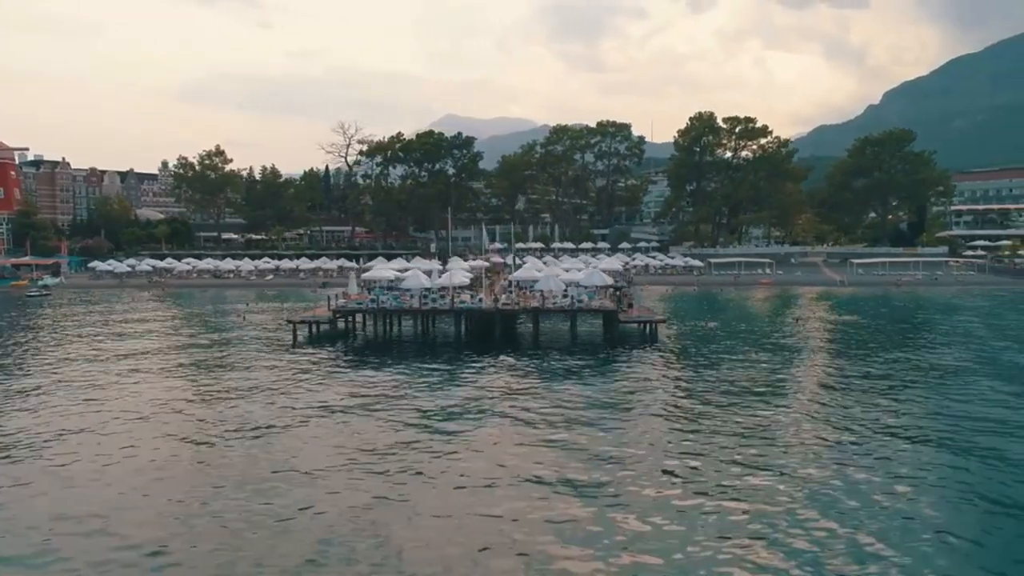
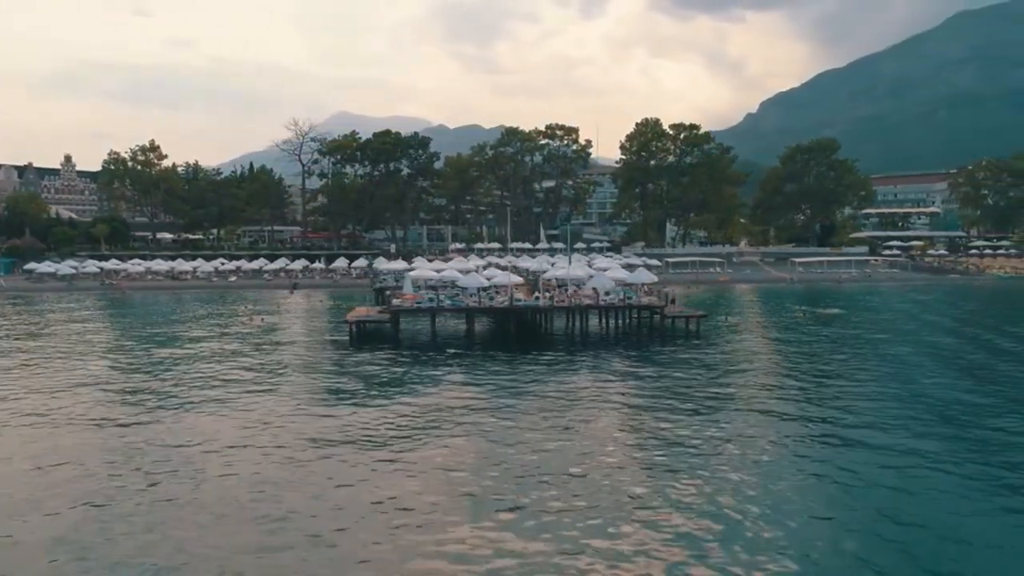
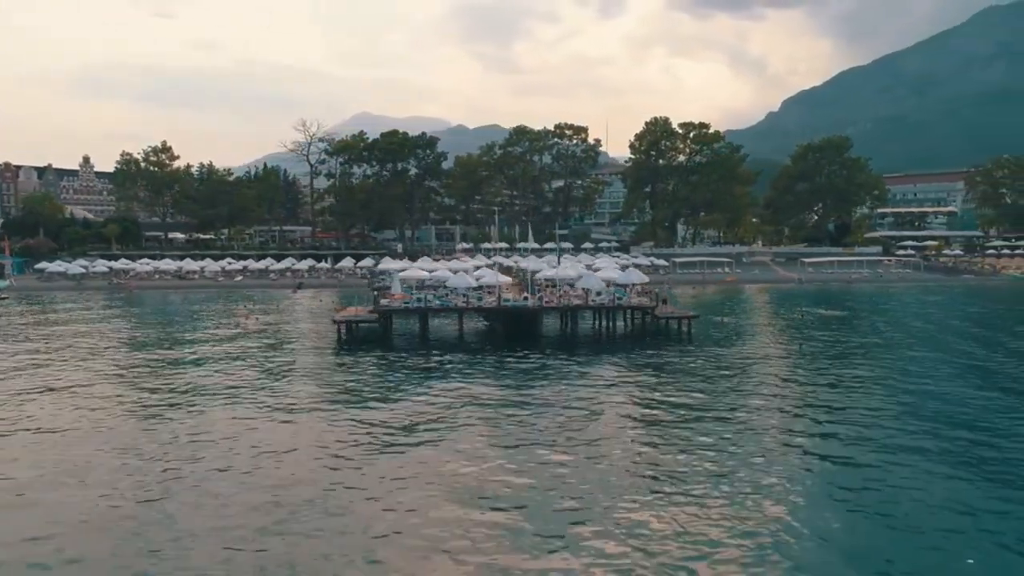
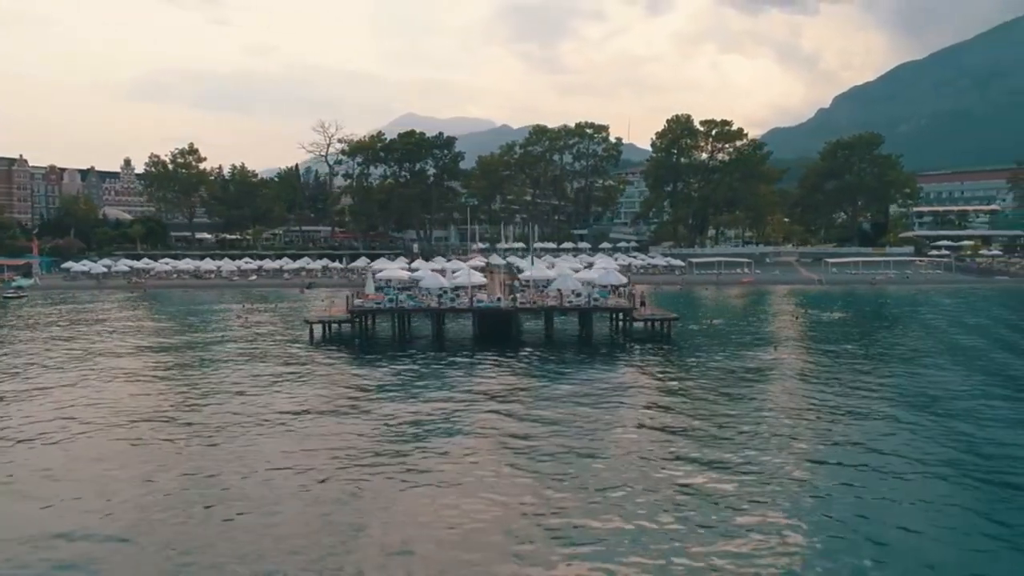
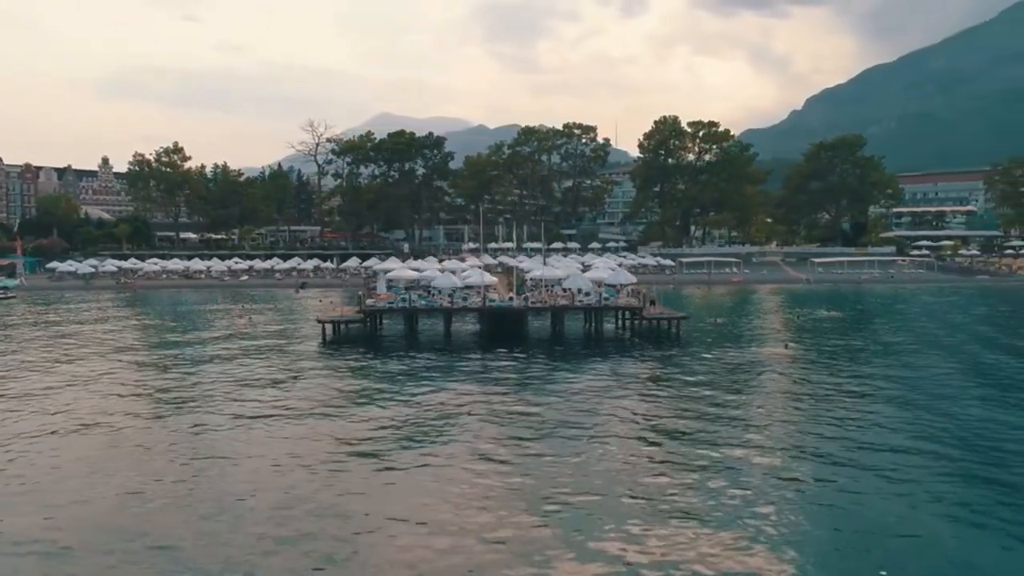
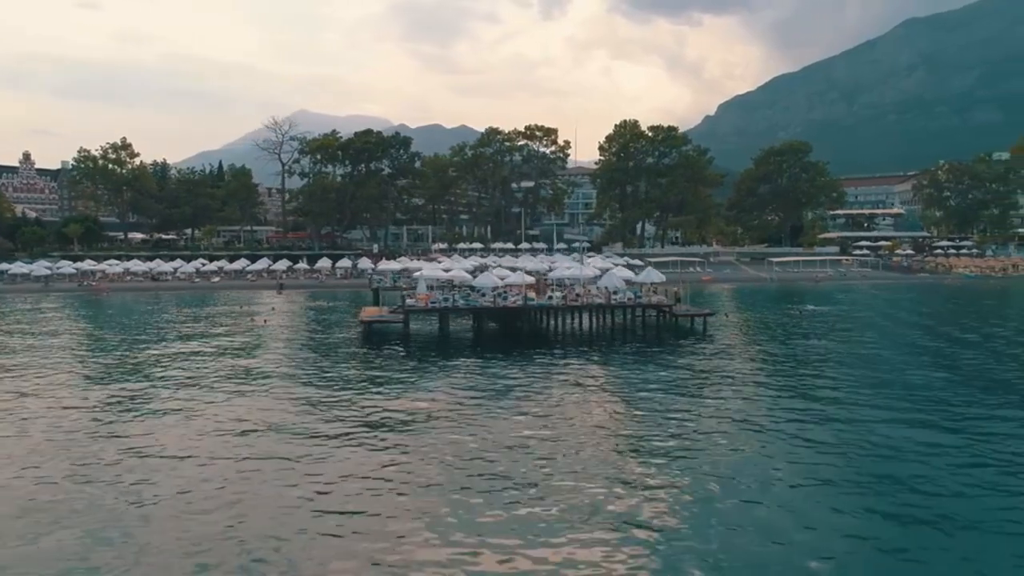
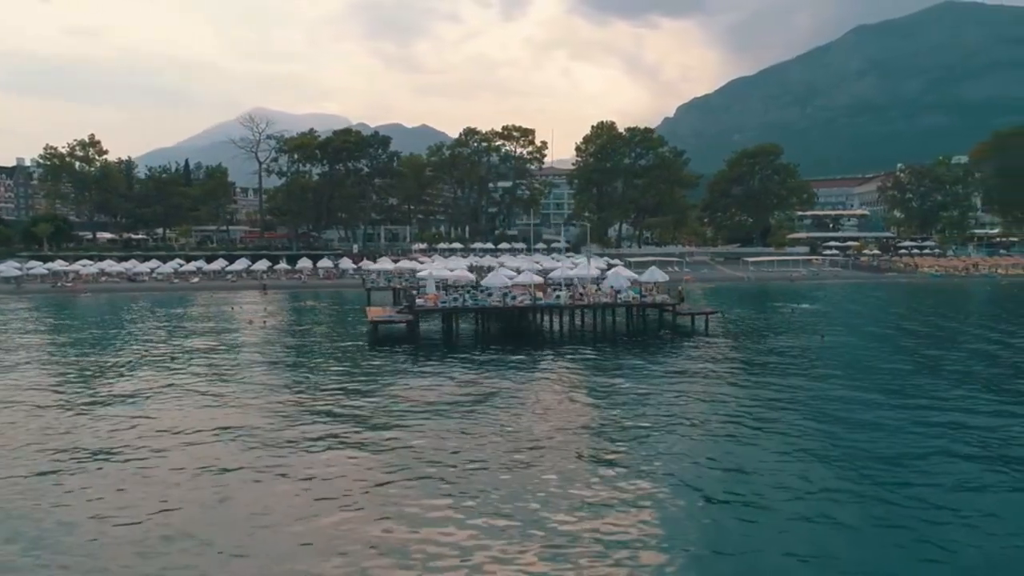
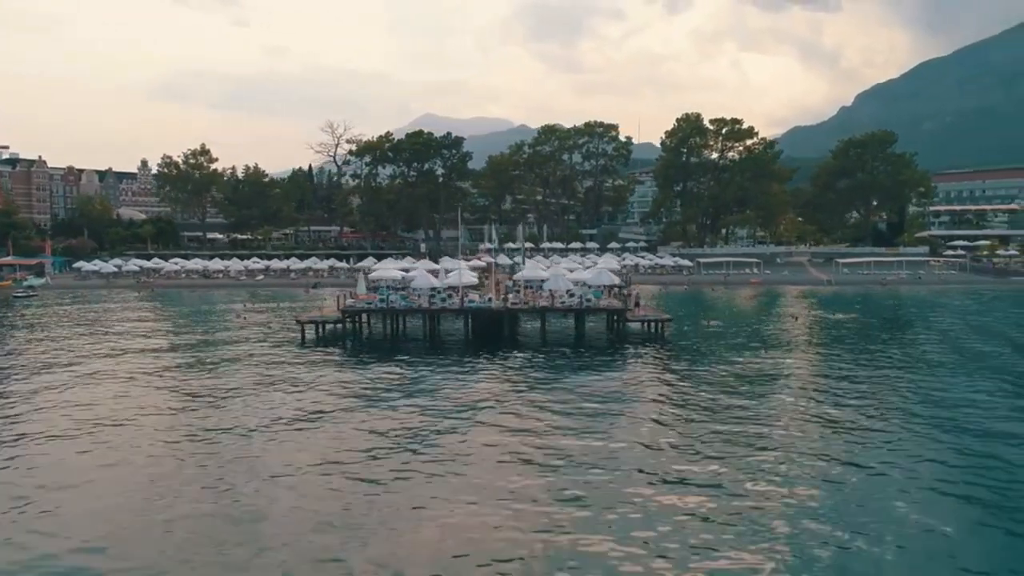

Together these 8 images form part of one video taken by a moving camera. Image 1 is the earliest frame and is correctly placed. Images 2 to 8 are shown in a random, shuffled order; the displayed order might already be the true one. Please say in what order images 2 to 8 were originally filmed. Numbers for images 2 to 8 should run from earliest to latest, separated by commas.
8, 4, 5, 3, 2, 6, 7
